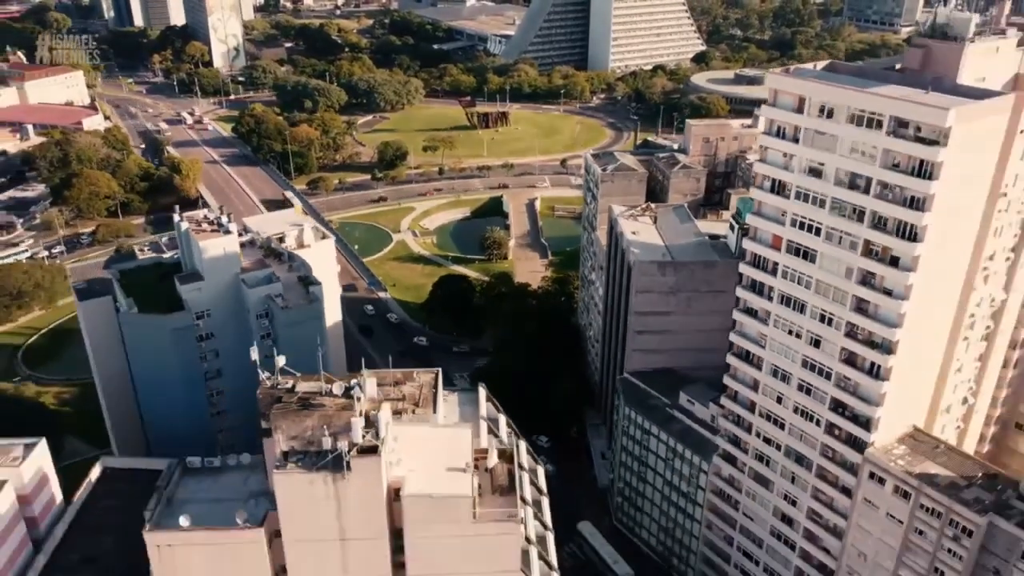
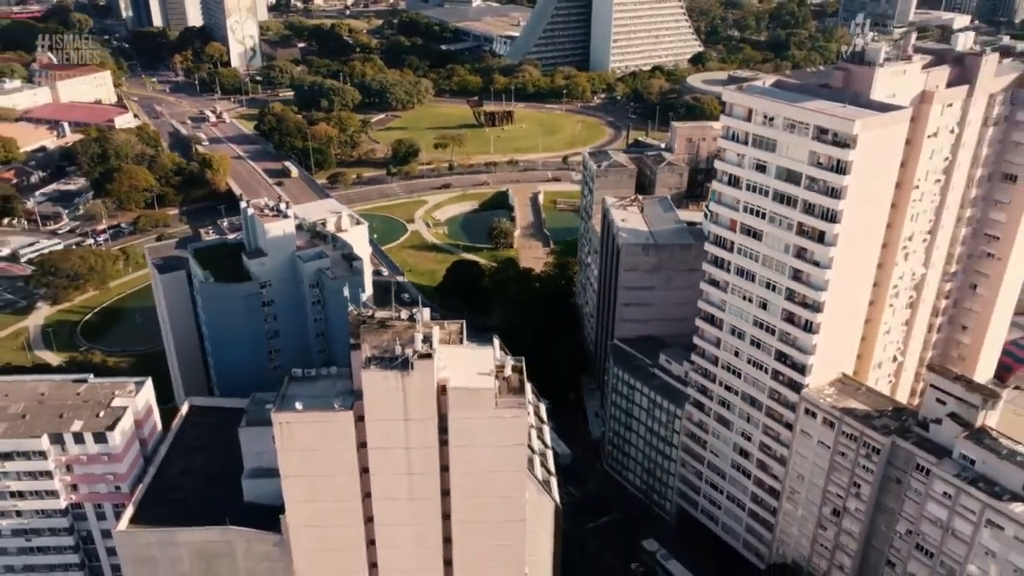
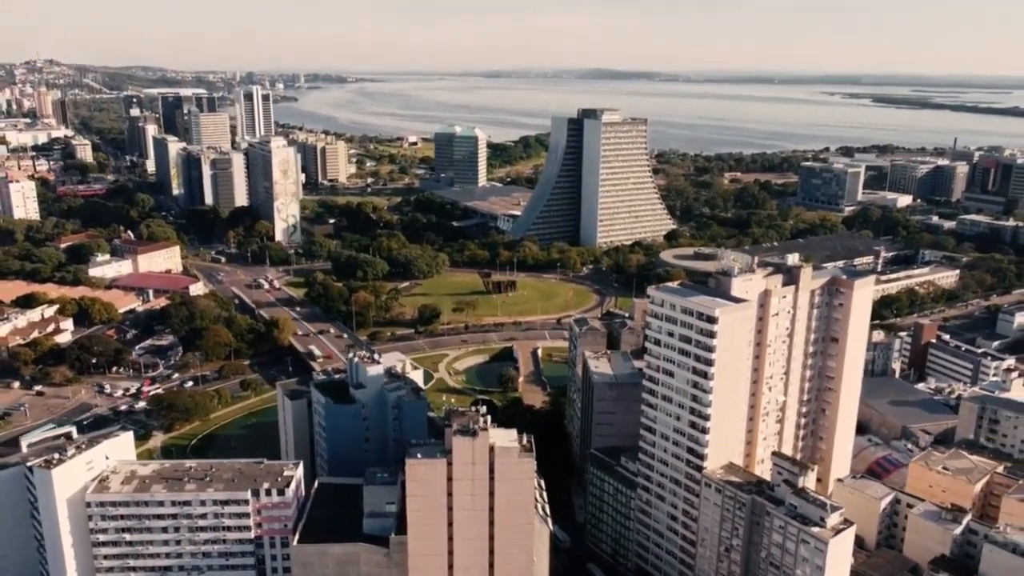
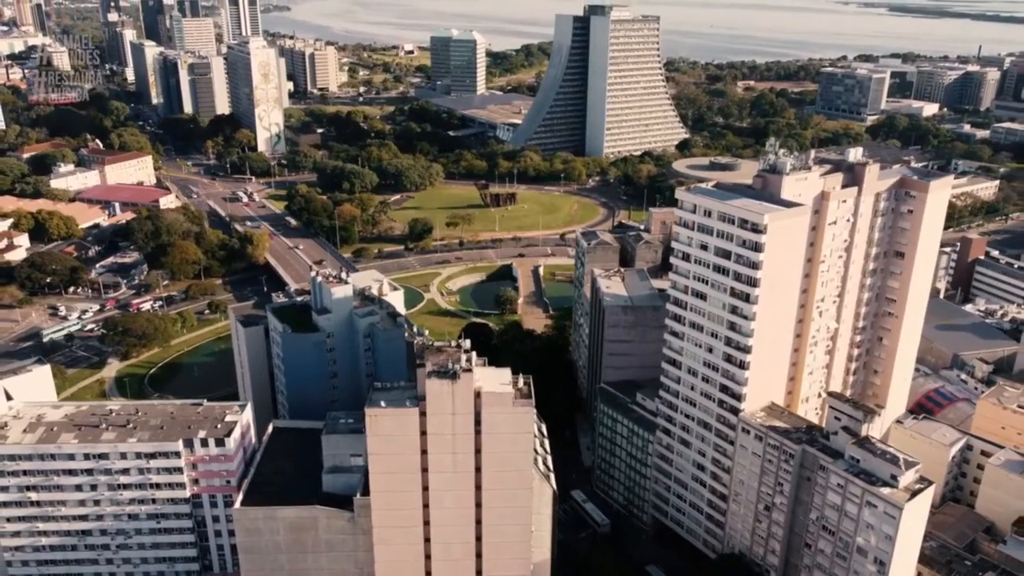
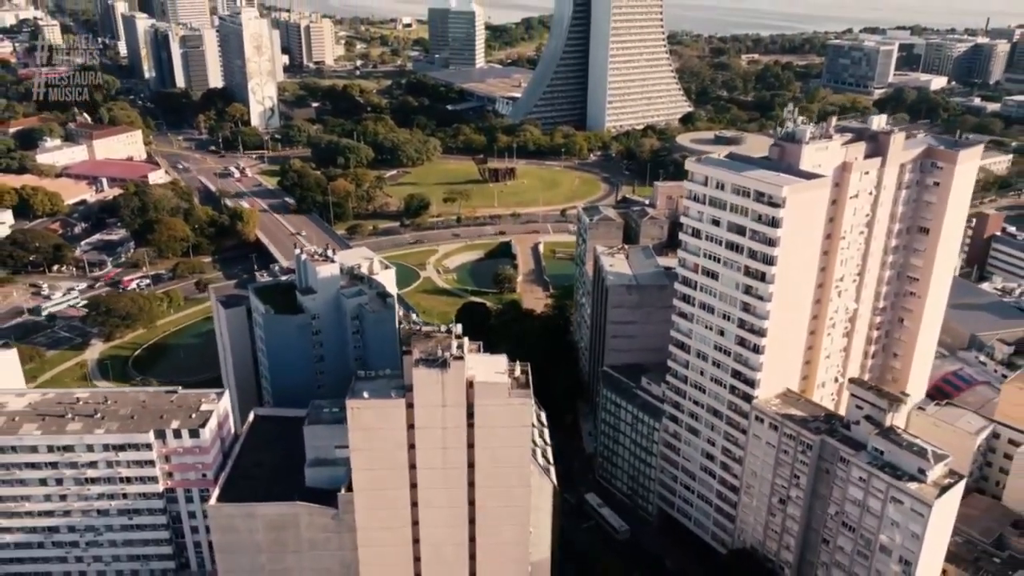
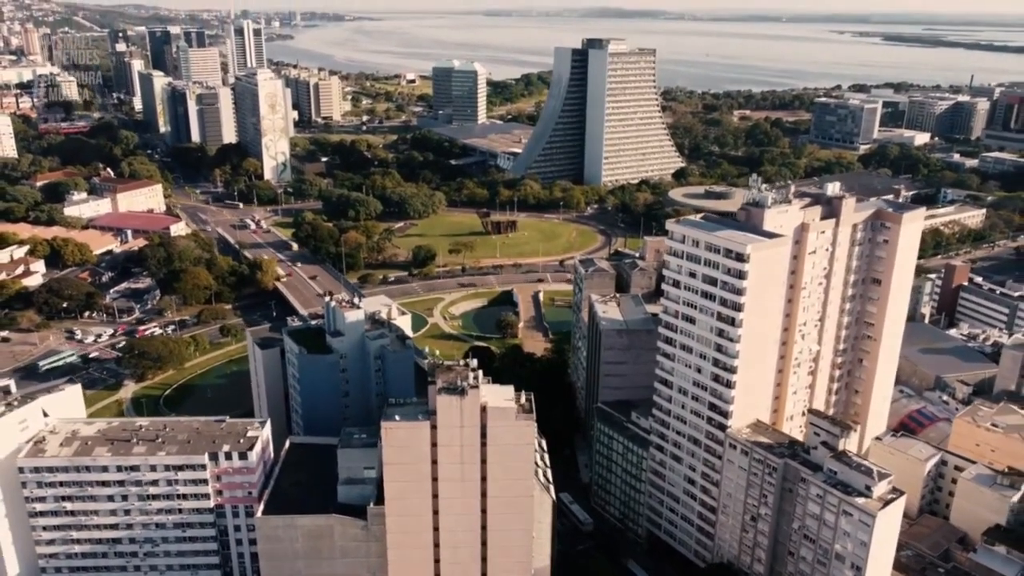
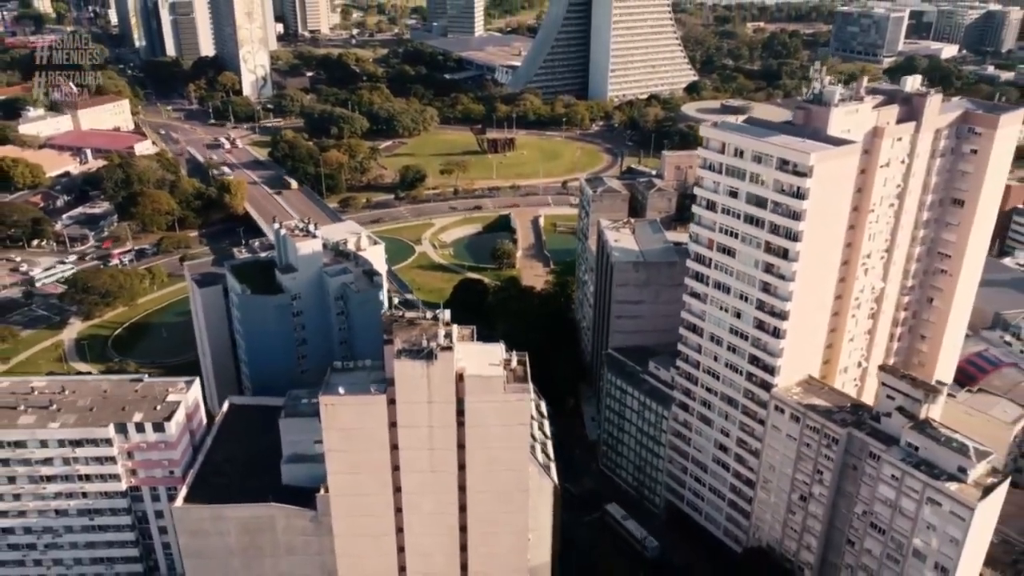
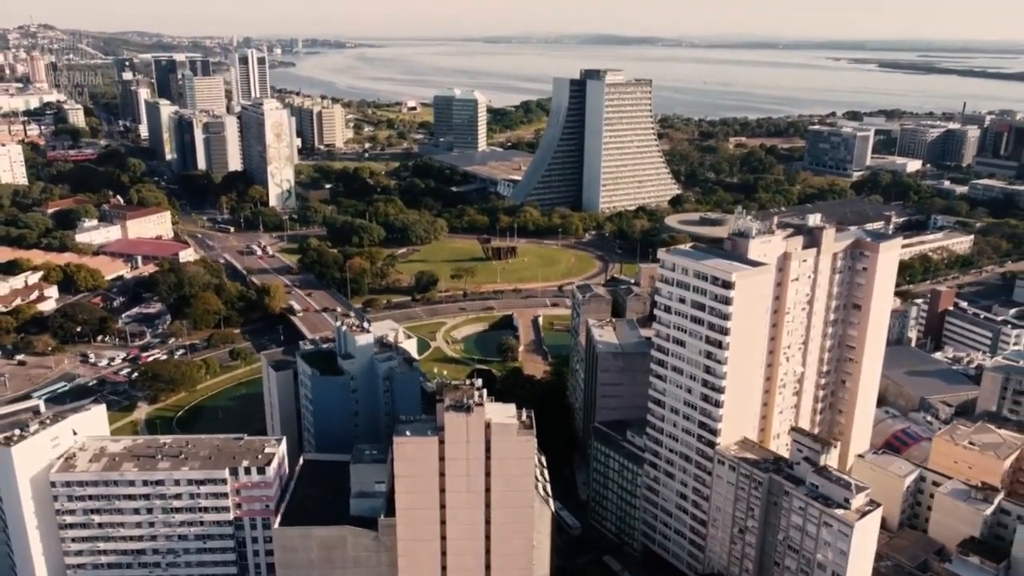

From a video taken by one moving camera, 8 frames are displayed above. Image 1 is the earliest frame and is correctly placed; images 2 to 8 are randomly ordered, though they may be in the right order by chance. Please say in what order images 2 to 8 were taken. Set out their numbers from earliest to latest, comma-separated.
2, 7, 5, 4, 6, 8, 3
